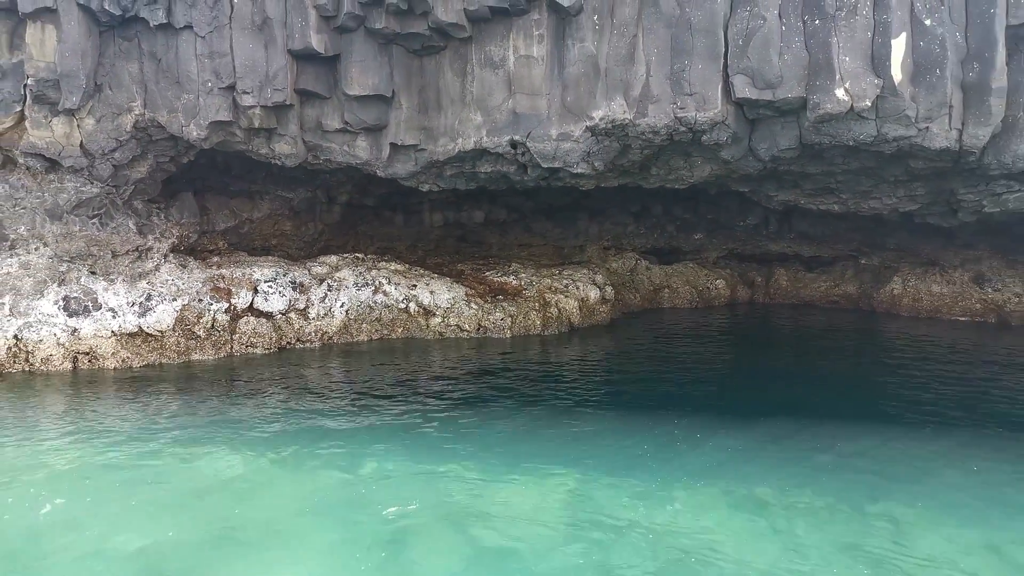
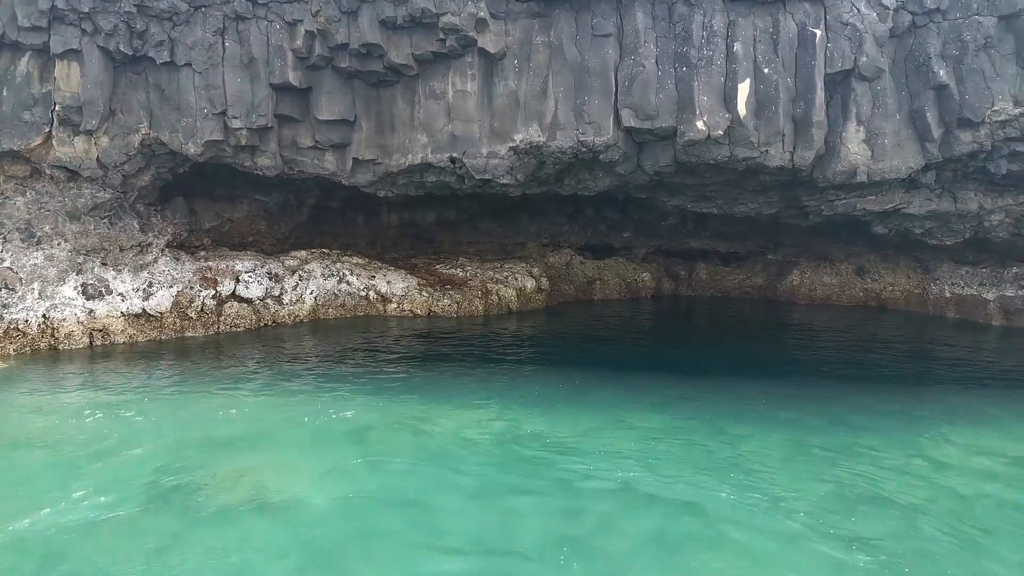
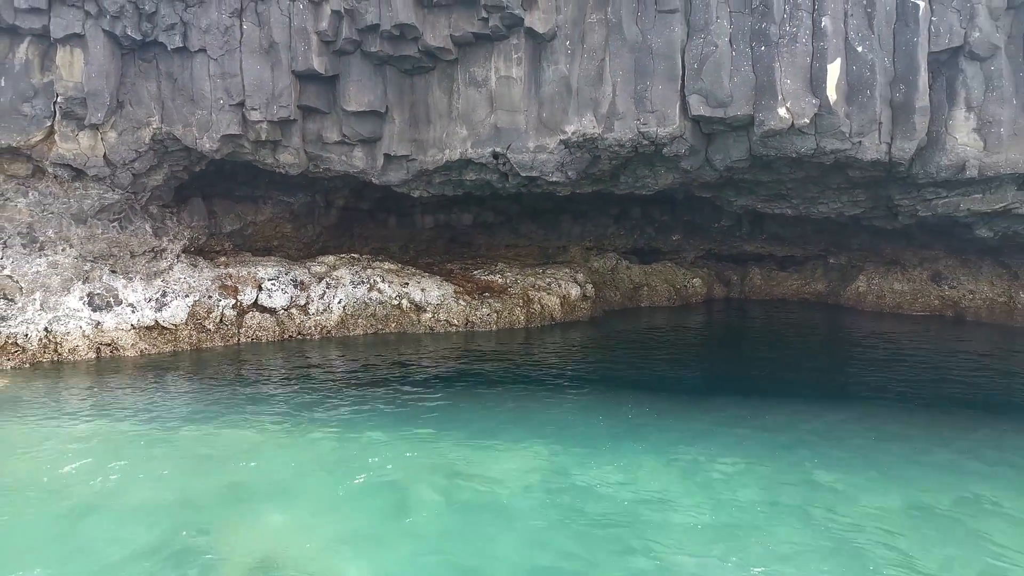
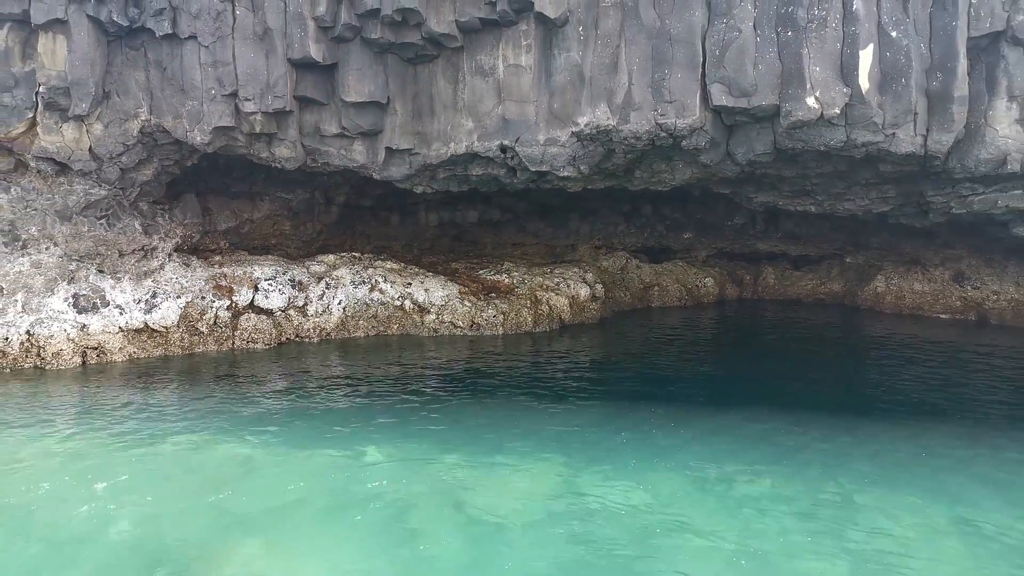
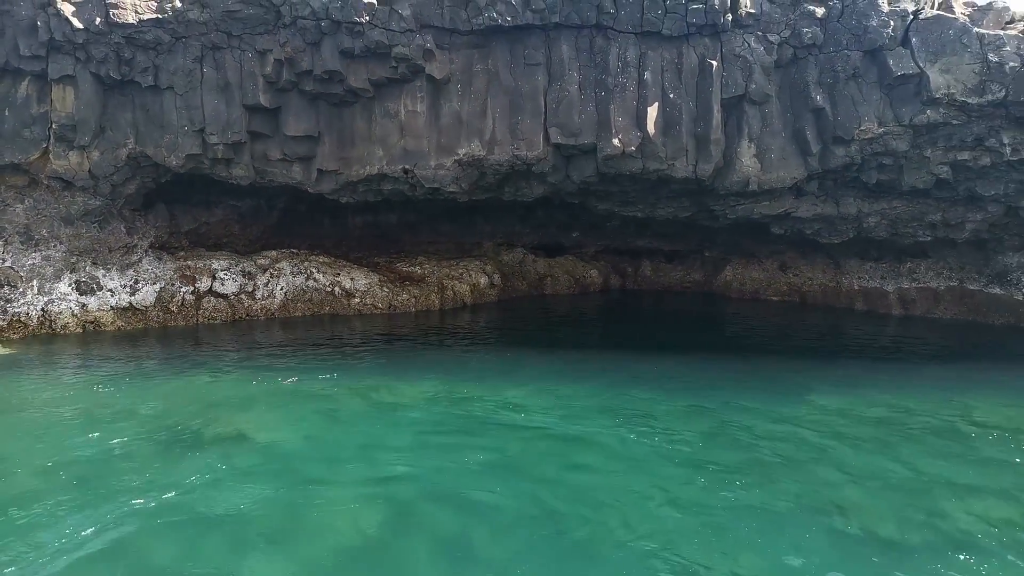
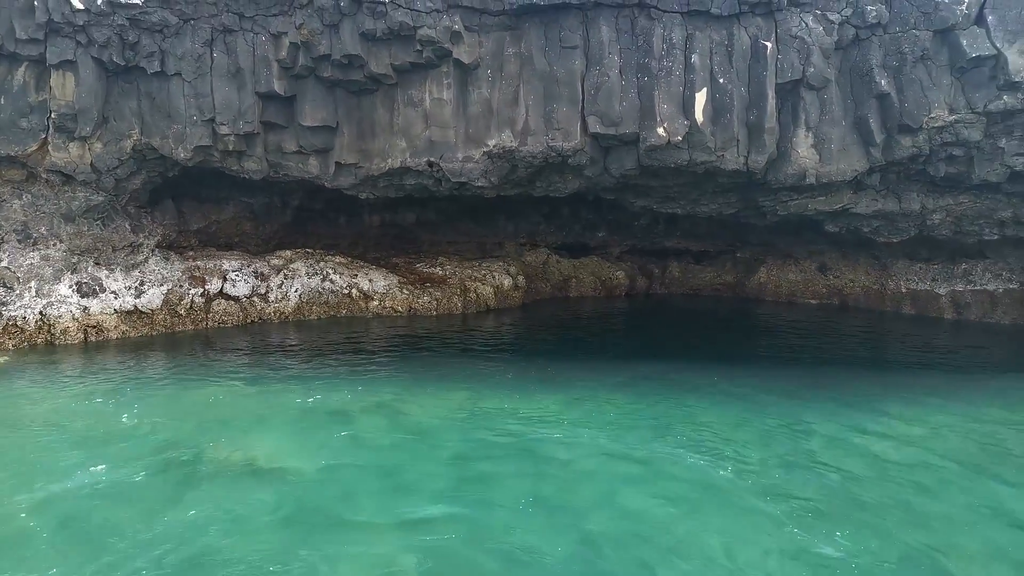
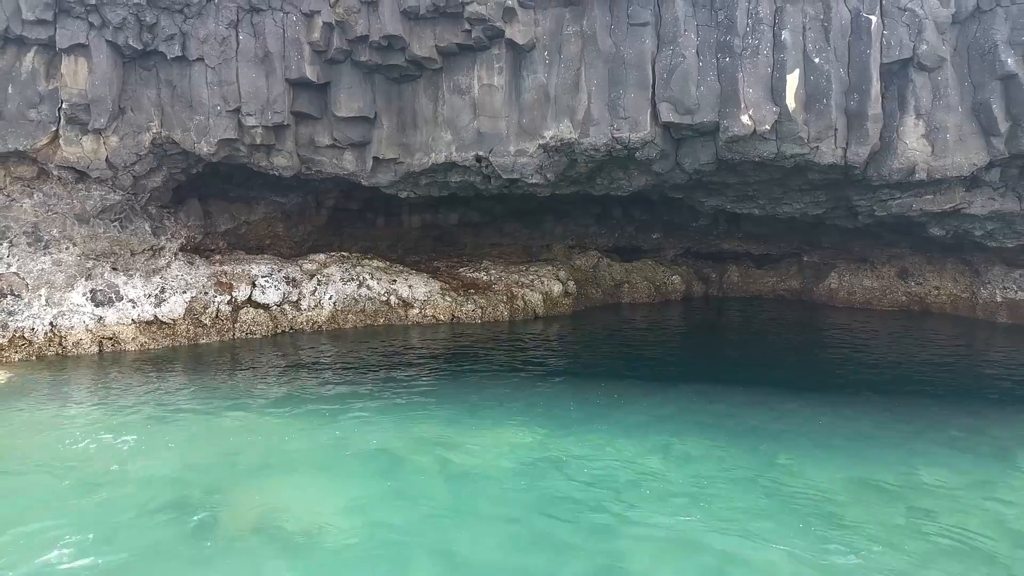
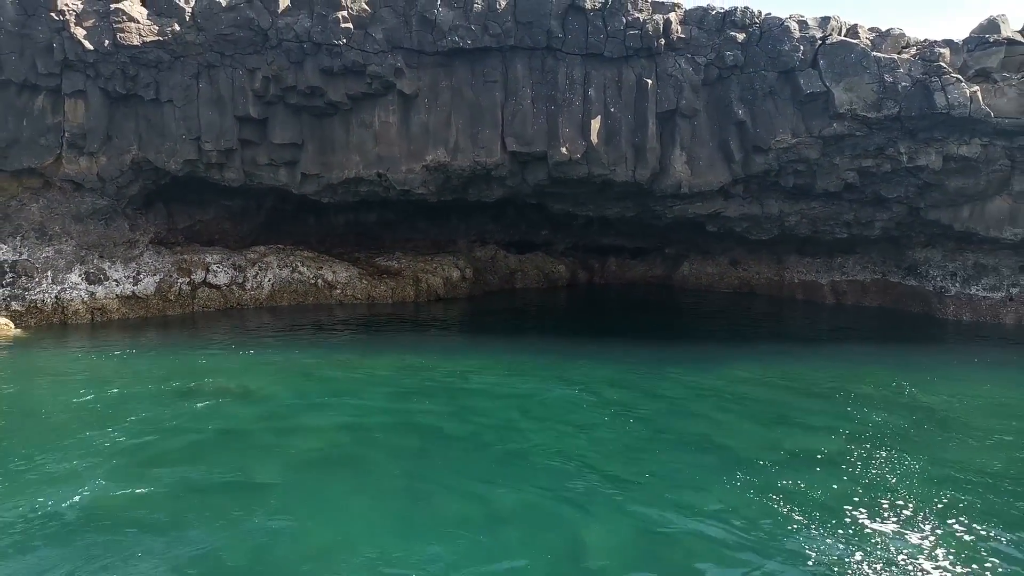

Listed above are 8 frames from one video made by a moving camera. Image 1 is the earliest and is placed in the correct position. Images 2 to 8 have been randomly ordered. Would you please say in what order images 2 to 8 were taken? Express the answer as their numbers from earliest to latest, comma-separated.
4, 3, 7, 2, 6, 5, 8
